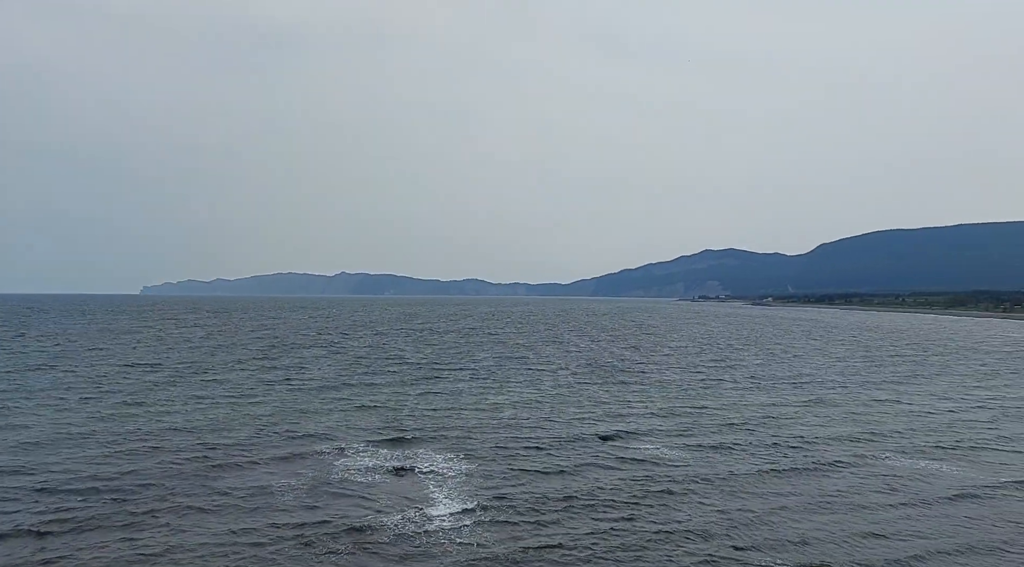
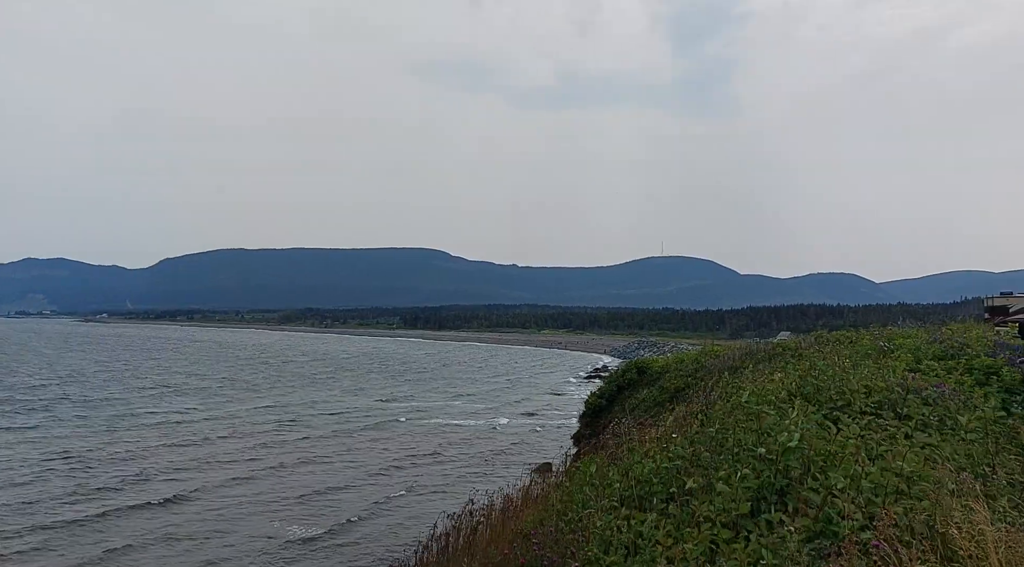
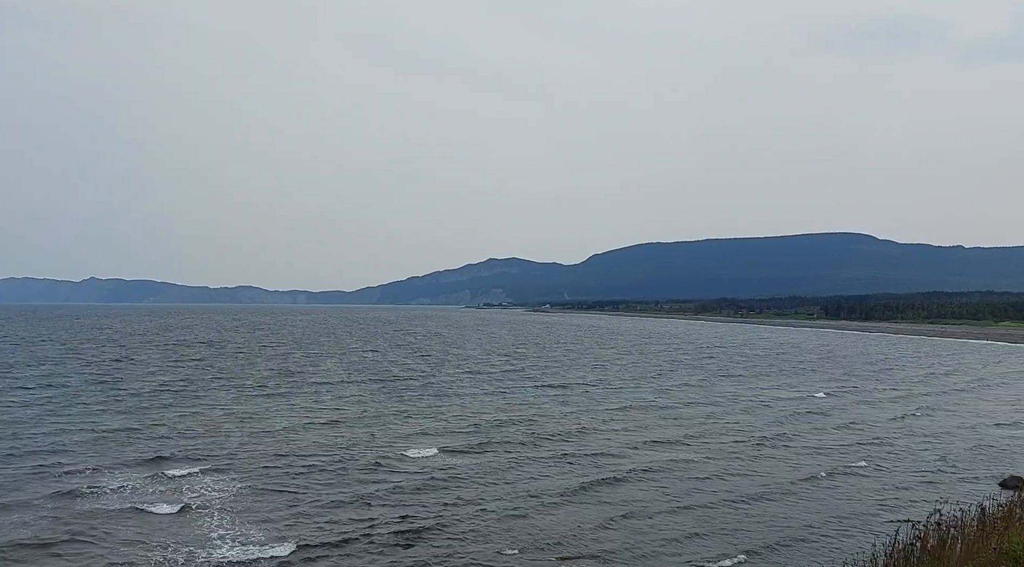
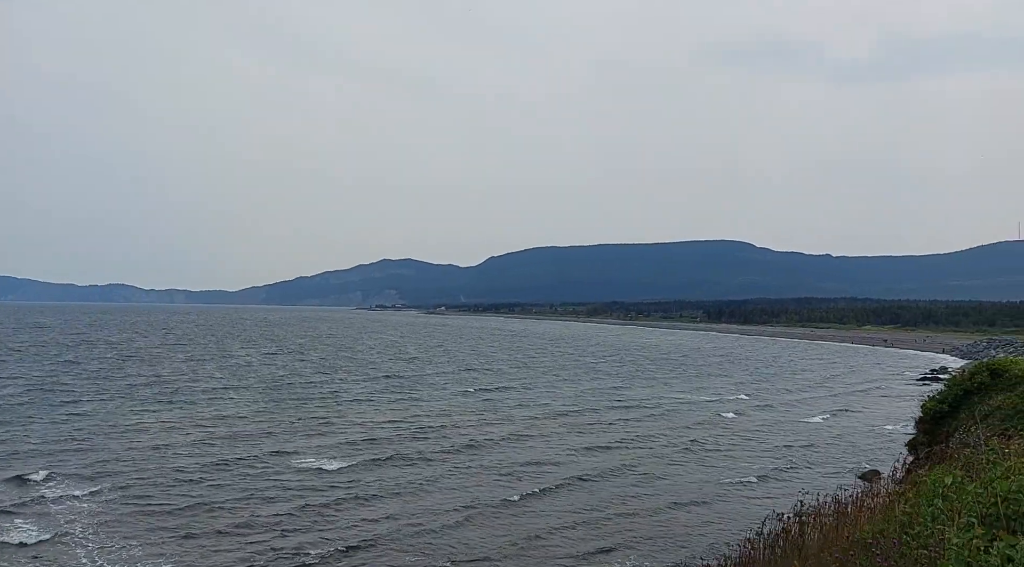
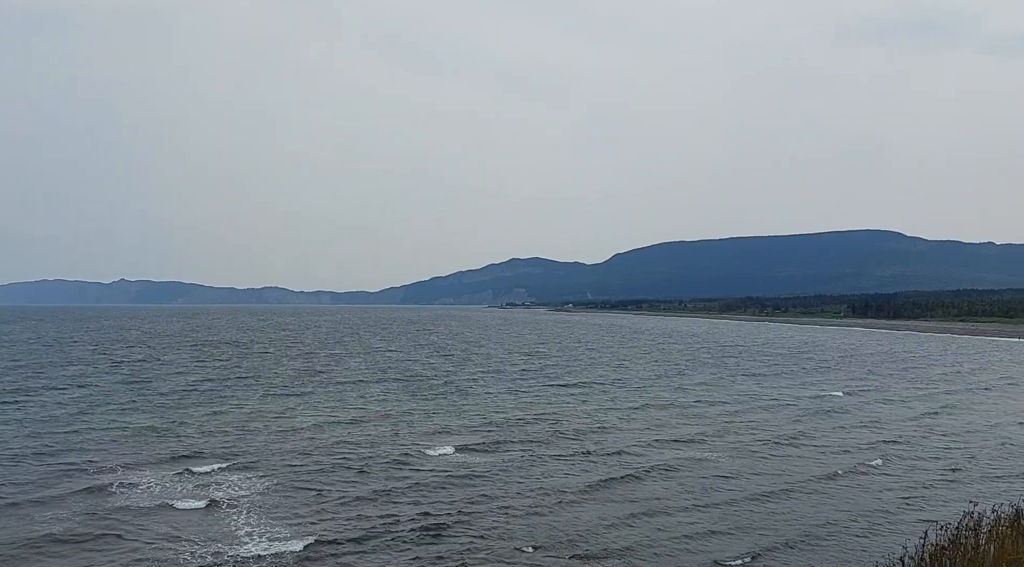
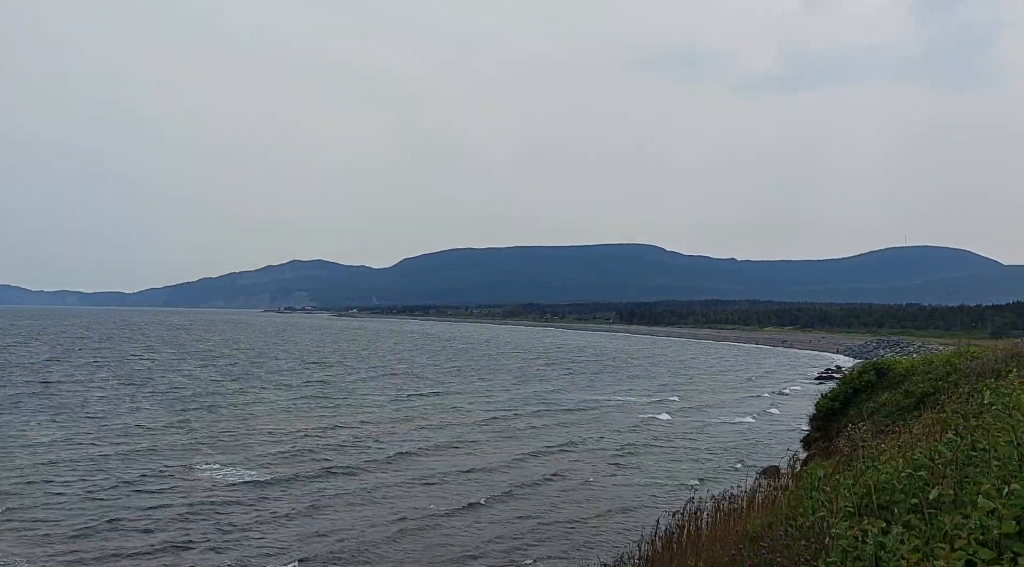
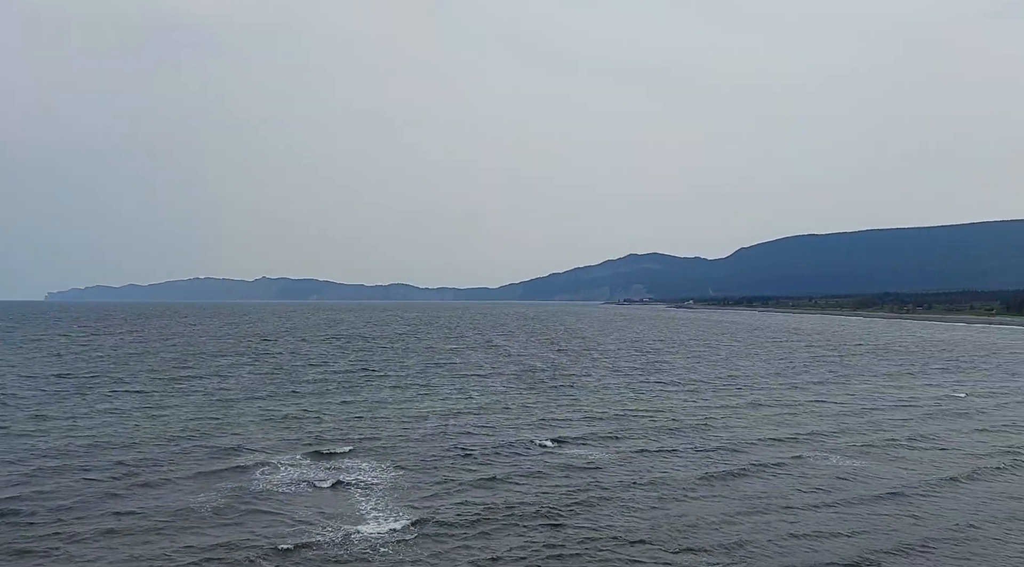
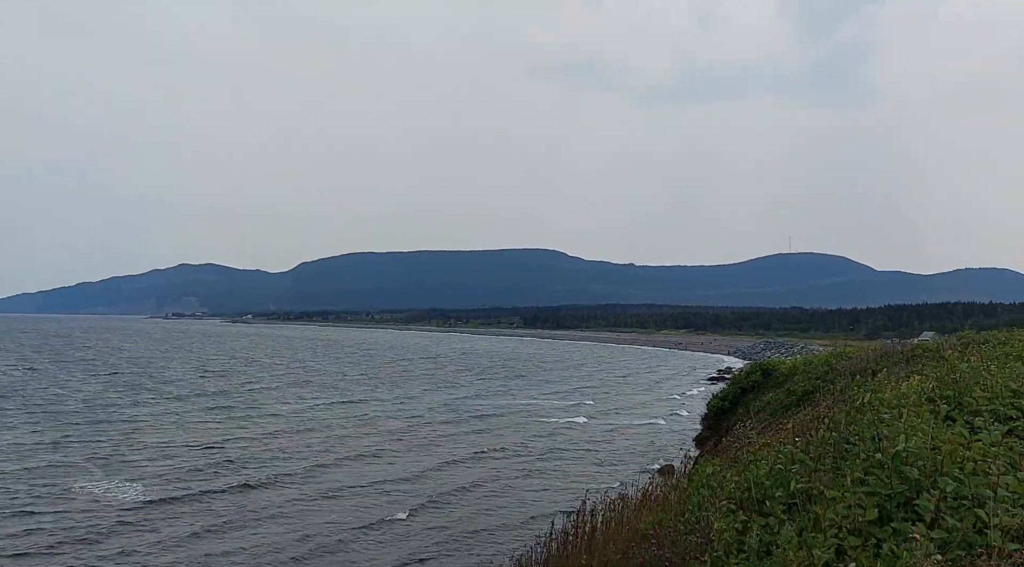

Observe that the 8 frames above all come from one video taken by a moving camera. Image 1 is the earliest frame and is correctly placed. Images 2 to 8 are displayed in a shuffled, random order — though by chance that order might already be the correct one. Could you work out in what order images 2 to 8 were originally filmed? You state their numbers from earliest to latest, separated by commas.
7, 5, 3, 4, 6, 8, 2
